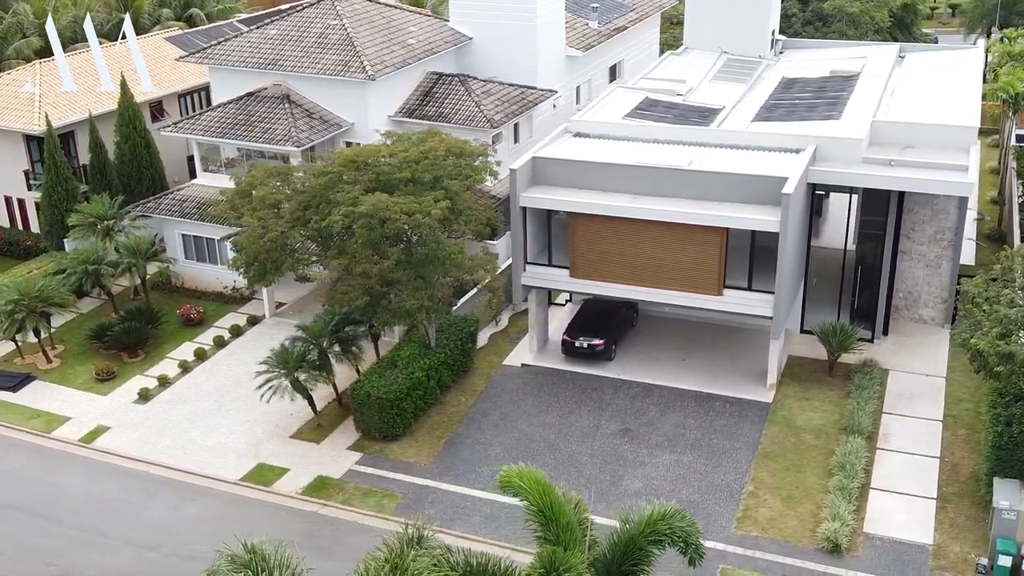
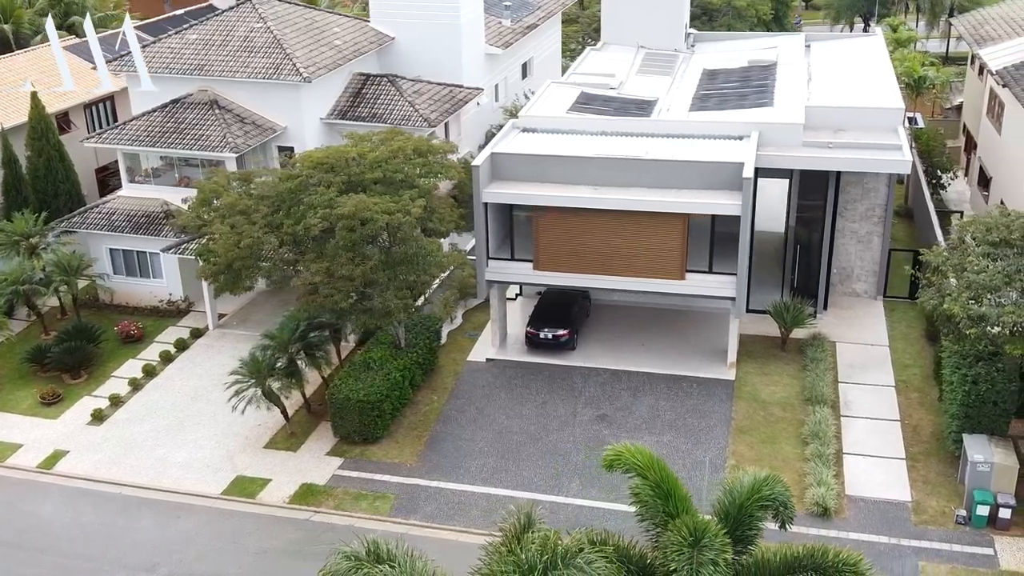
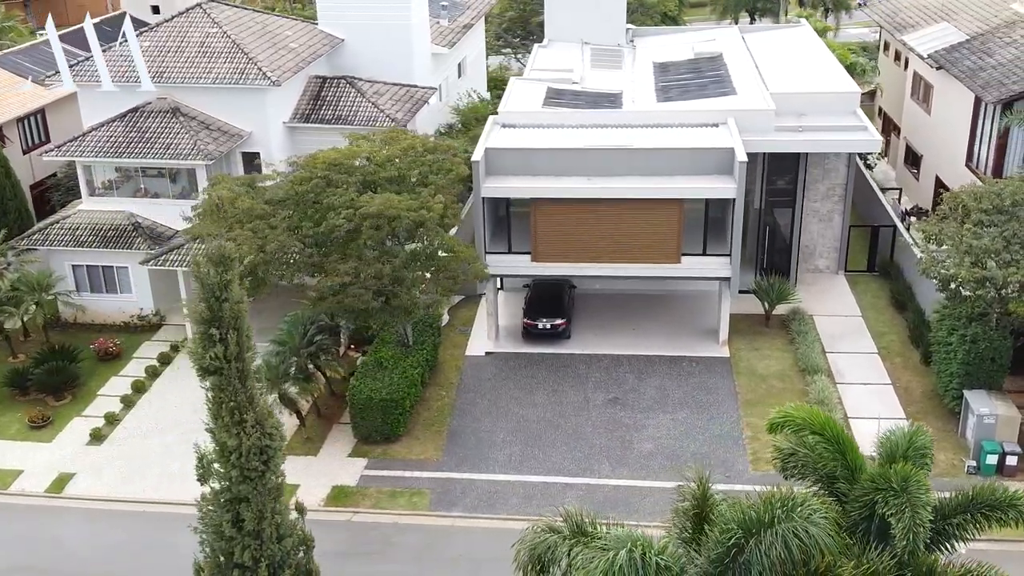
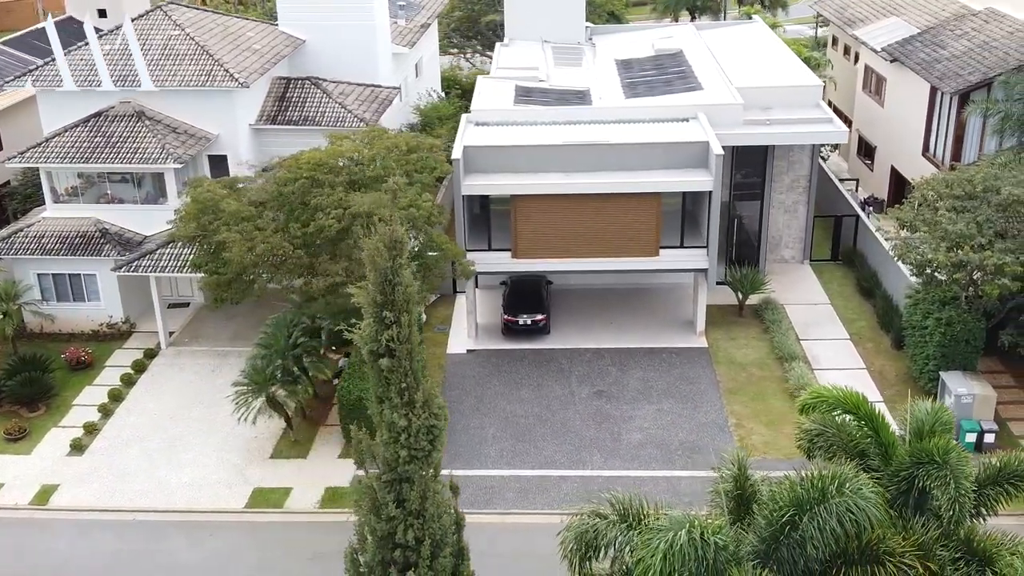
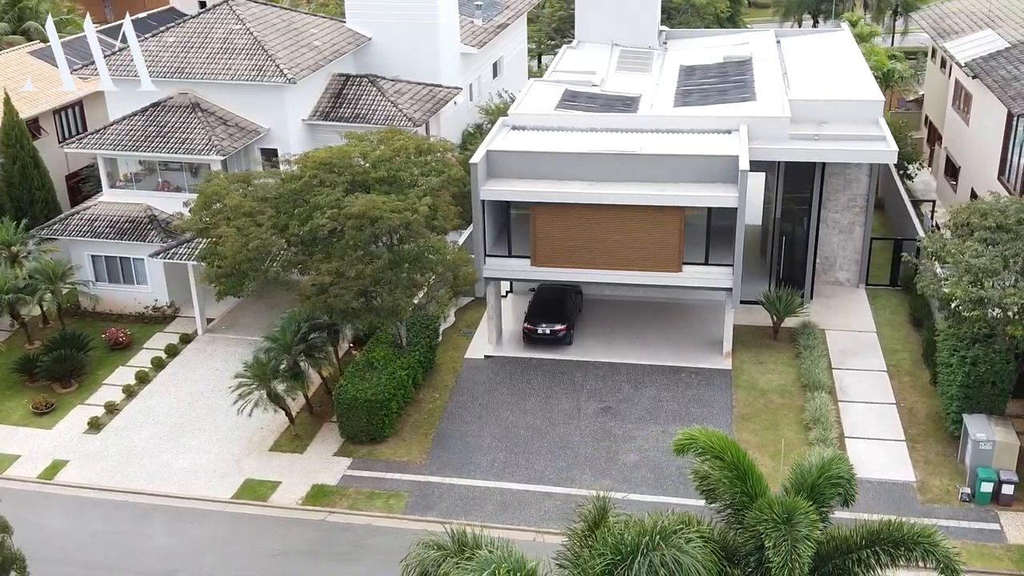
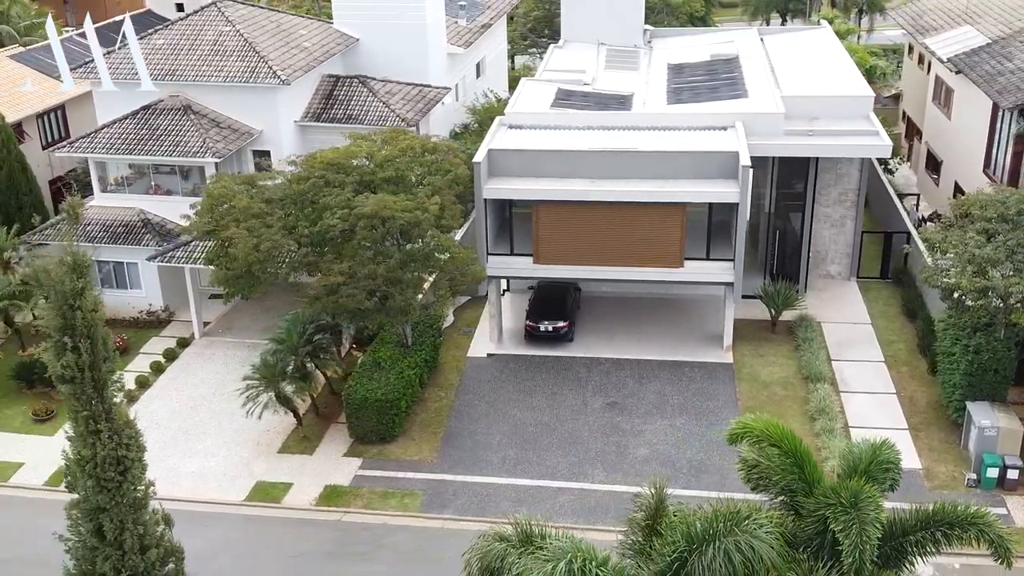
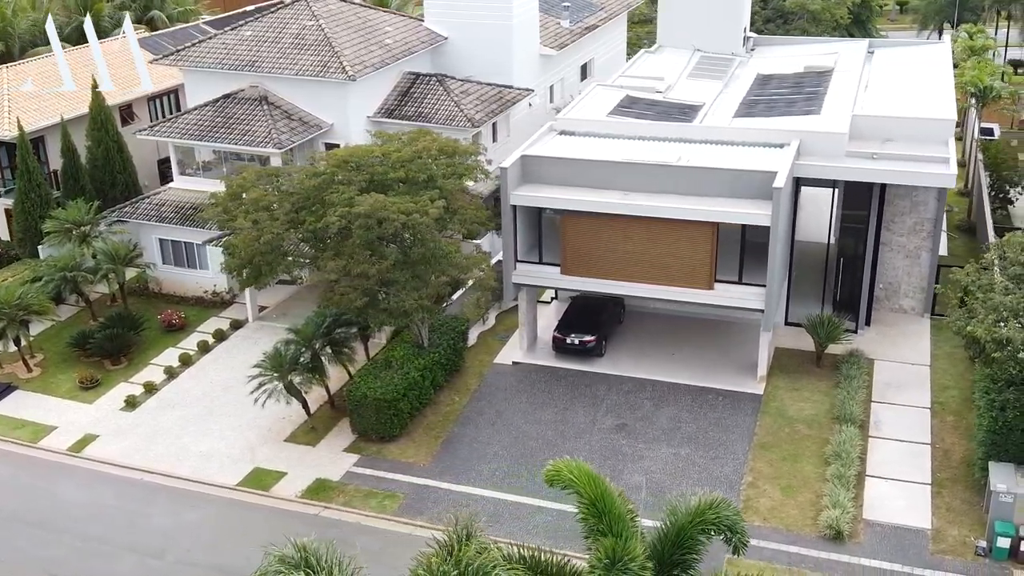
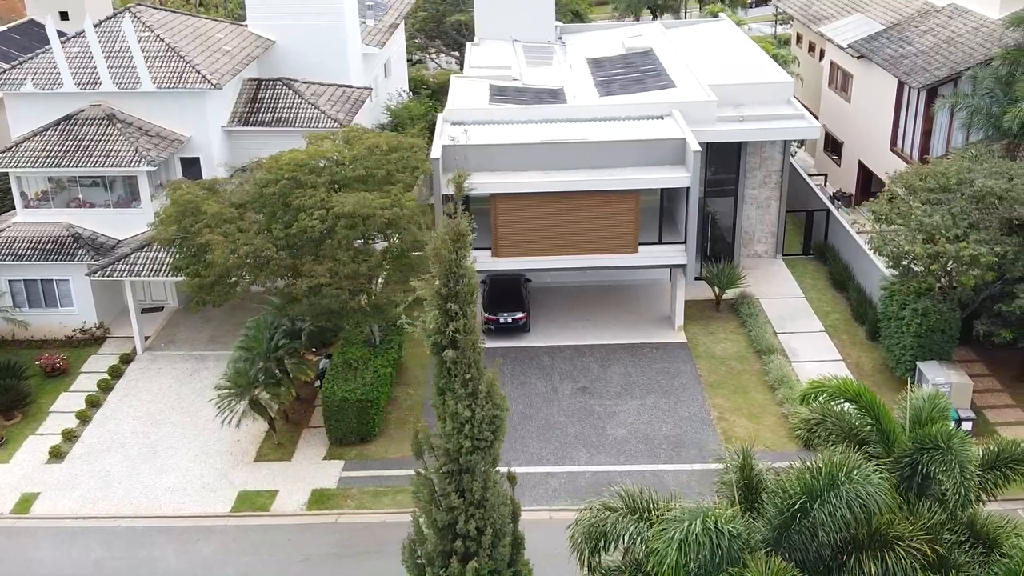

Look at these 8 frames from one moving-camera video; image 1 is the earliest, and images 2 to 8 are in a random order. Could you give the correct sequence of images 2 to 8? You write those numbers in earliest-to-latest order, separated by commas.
7, 2, 5, 6, 3, 4, 8
